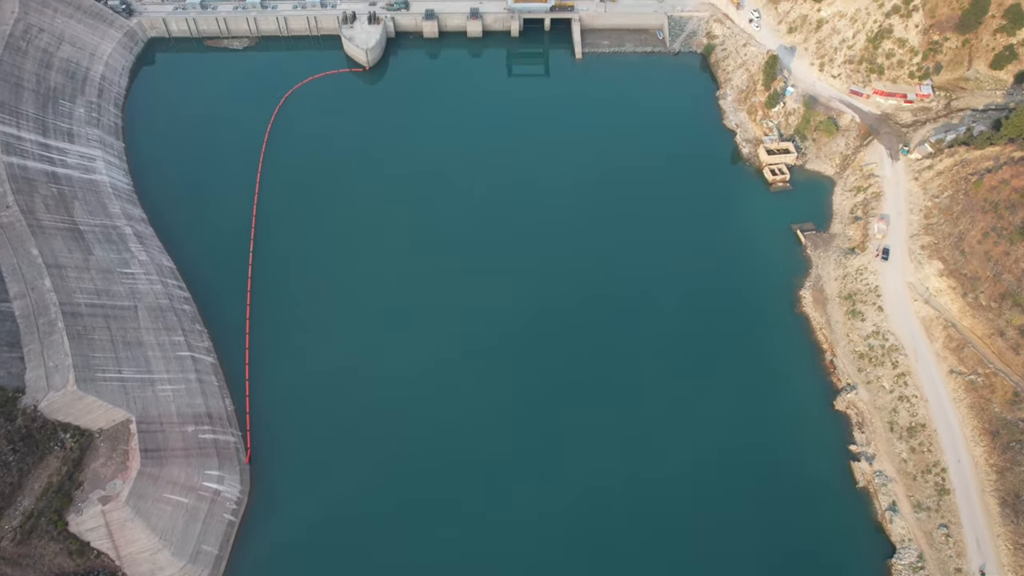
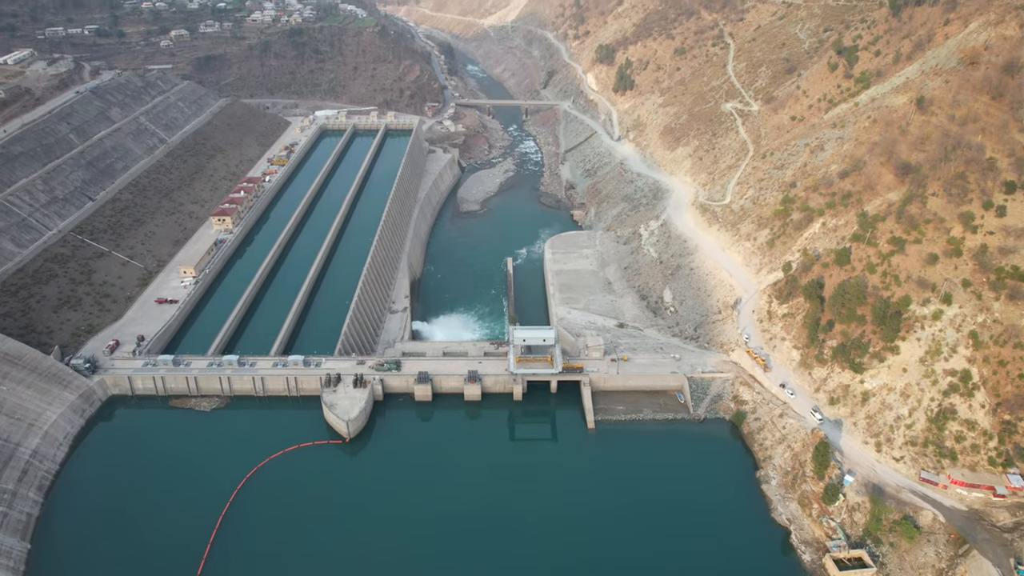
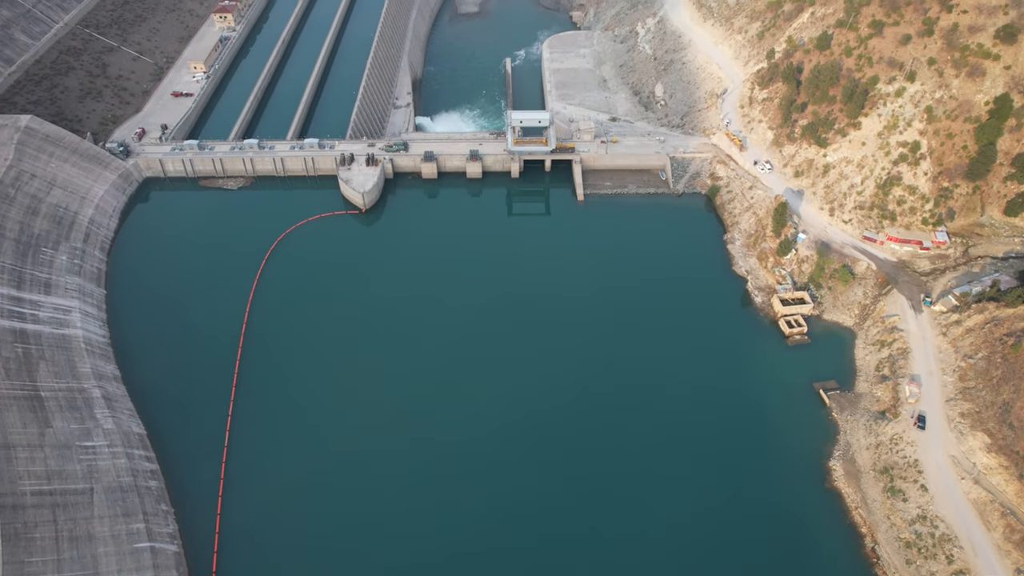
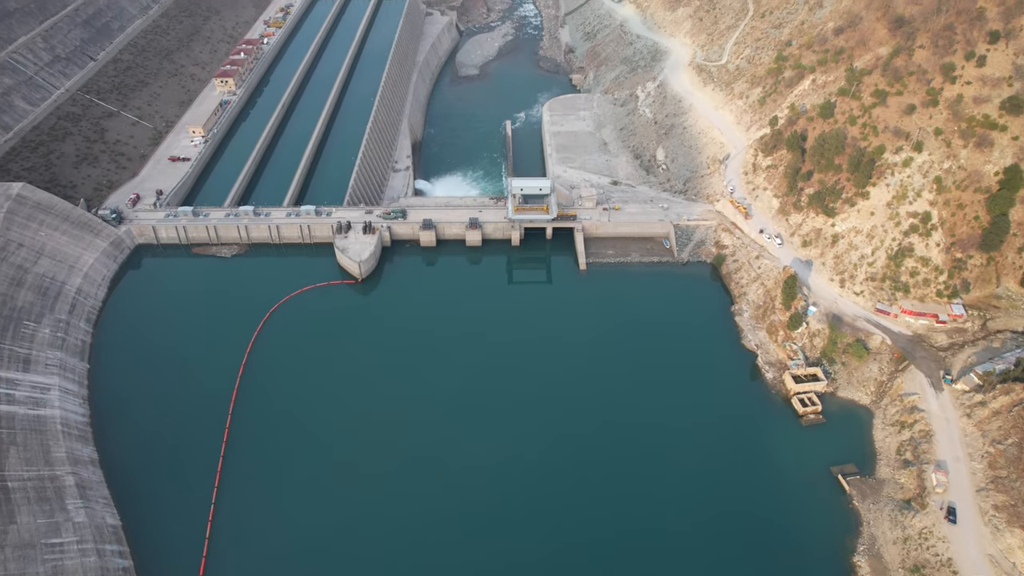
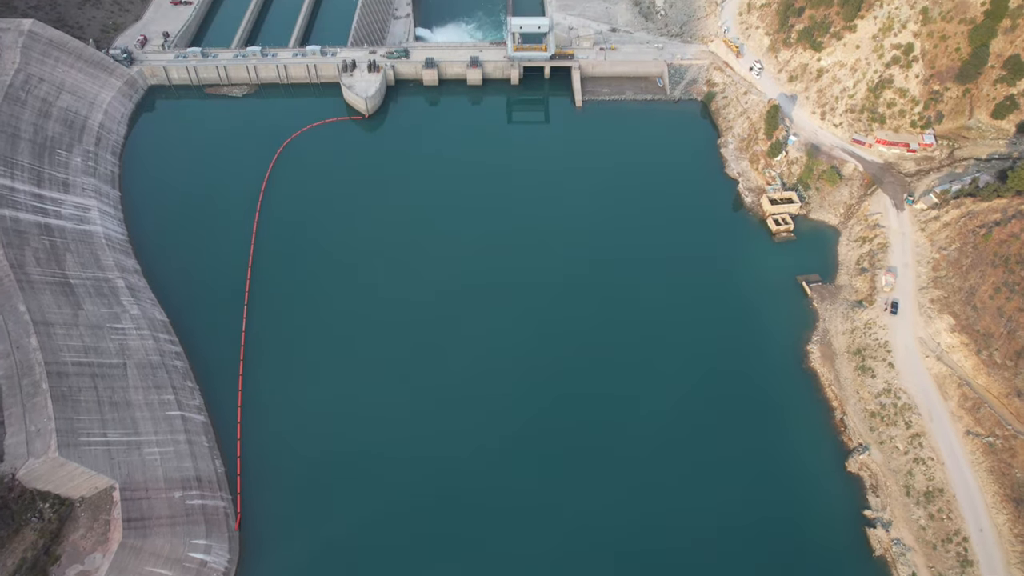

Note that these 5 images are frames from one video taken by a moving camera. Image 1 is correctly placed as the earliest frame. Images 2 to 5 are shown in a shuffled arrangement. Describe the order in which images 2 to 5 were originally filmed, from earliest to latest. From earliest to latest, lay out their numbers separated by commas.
5, 3, 4, 2
